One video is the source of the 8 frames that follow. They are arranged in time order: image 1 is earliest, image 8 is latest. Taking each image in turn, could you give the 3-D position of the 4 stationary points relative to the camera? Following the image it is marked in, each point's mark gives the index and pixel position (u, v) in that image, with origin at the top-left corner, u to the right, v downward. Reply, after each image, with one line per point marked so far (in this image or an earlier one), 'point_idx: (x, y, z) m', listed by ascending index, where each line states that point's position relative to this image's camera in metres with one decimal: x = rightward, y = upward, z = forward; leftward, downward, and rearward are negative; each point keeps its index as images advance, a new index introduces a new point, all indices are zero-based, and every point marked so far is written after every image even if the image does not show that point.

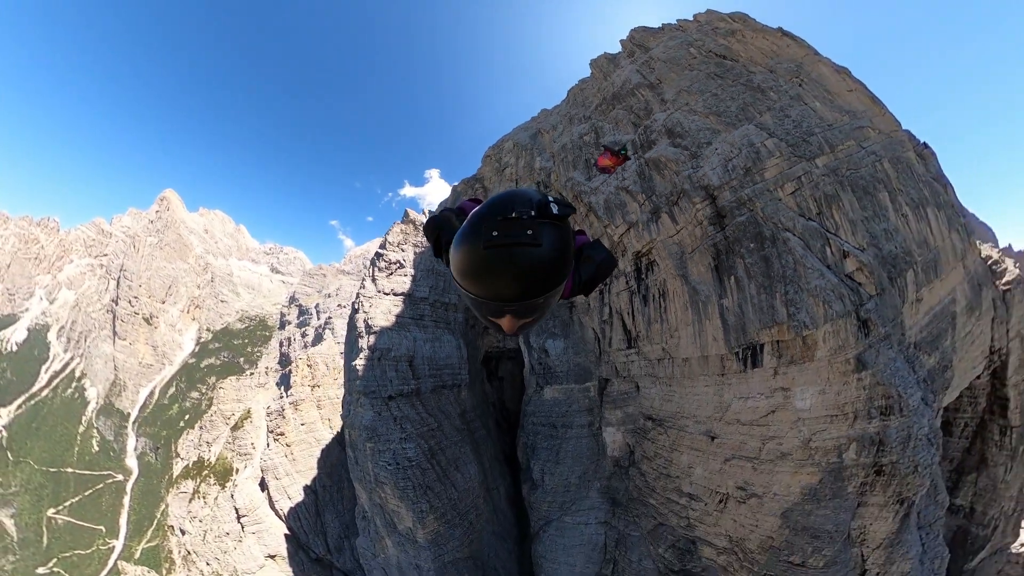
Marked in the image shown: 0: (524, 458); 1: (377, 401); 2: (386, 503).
0: (+0.9, -13.1, +15.7) m
1: (-8.8, -7.0, +13.9) m
2: (-8.5, -14.3, +13.7) m
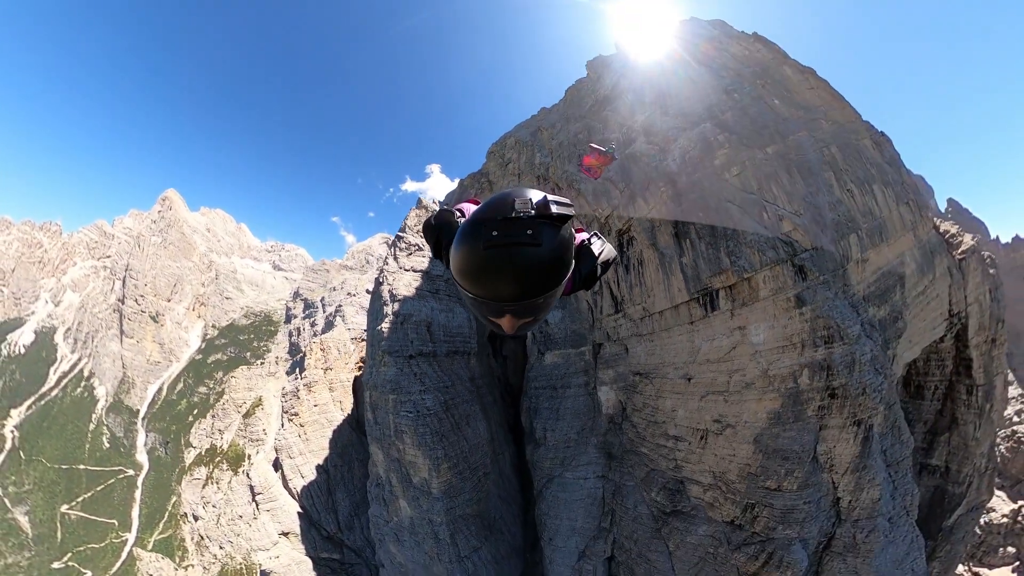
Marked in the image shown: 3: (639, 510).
0: (+1.3, -11.2, +16.8) m
1: (-8.3, -5.1, +15.1) m
2: (-8.0, -12.3, +14.9) m
3: (+8.2, -14.3, +13.4) m
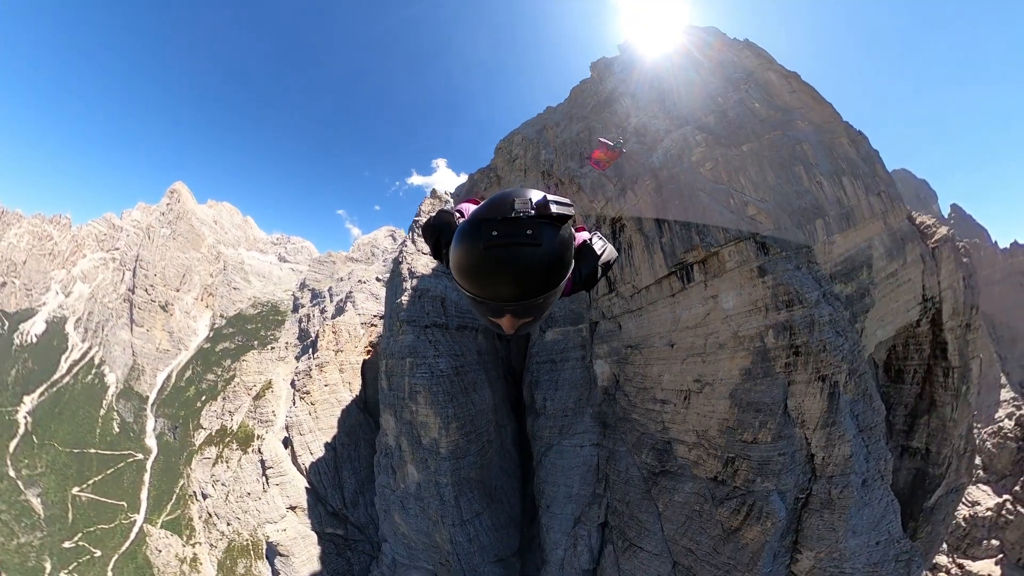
0: (+1.6, -9.6, +17.9) m
1: (-7.9, -3.2, +16.3) m
2: (-7.8, -10.5, +16.1) m
3: (+8.3, -12.9, +14.4) m
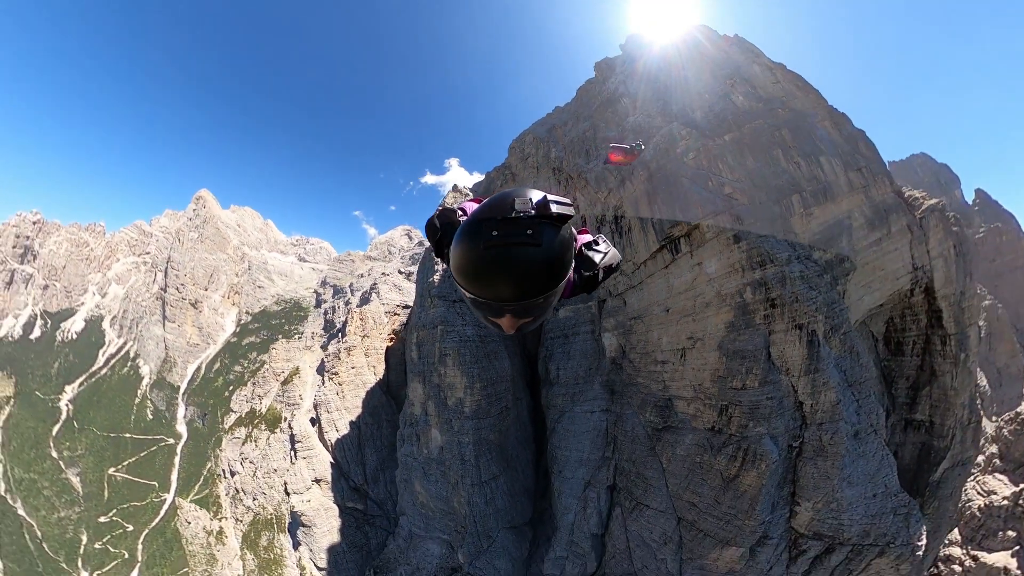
0: (+3.1, -7.9, +19.7) m
1: (-6.3, -1.3, +18.5) m
2: (-6.3, -8.6, +18.3) m
3: (+9.6, -11.2, +15.8) m
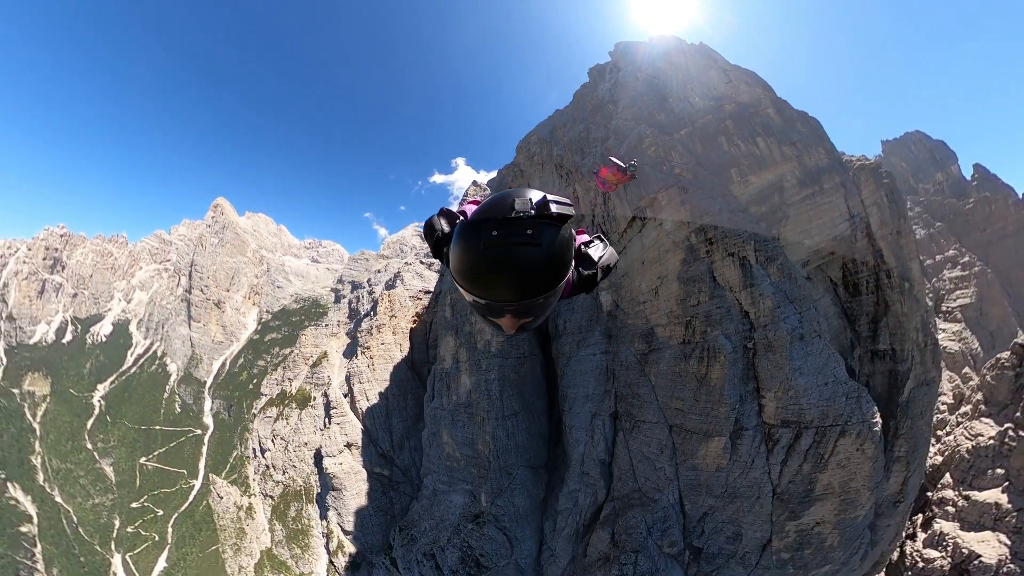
0: (+5.4, -3.8, +22.9) m
1: (-4.0, +2.8, +22.2) m
2: (-4.1, -4.4, +21.8) m
3: (+11.7, -7.1, +18.8) m
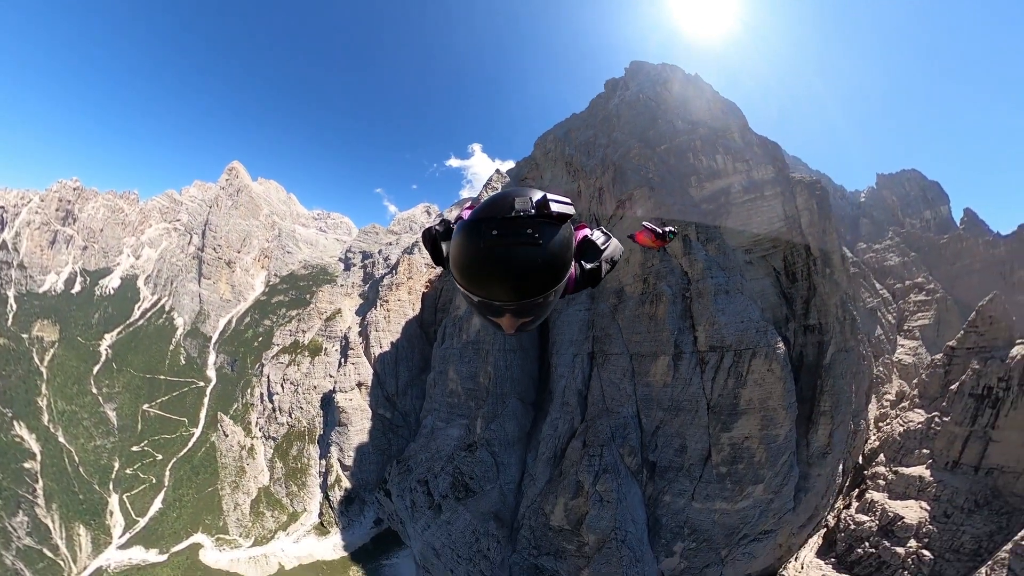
0: (+7.2, +1.8, +26.6) m
1: (-1.4, +9.5, +26.0) m
2: (-2.4, +2.3, +25.7) m
3: (+13.0, -2.3, +22.5) m
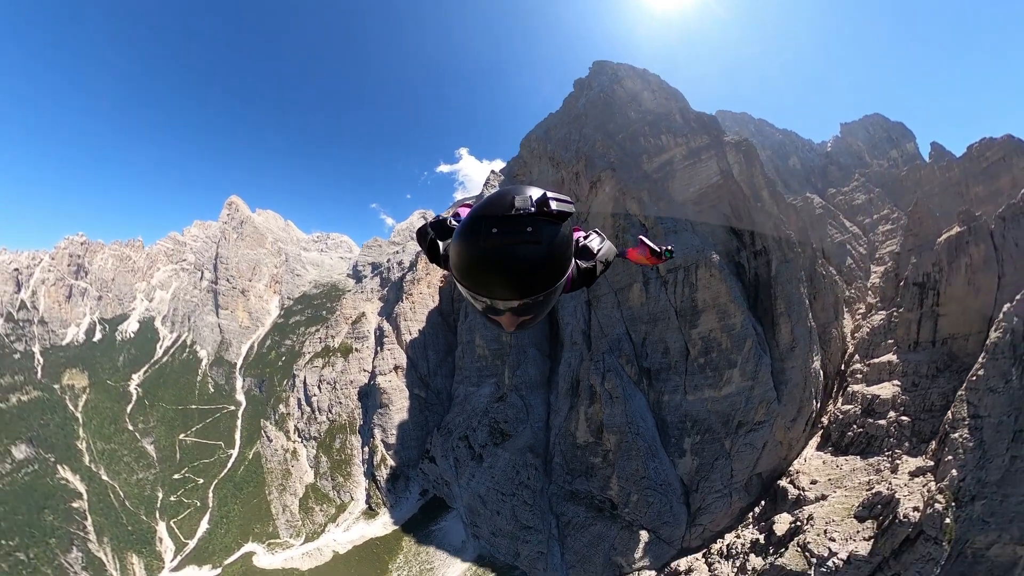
0: (+9.2, +8.4, +31.7) m
1: (-0.2, +15.2, +31.2) m
2: (-0.4, +7.9, +31.0) m
3: (+15.3, +4.9, +27.4) m
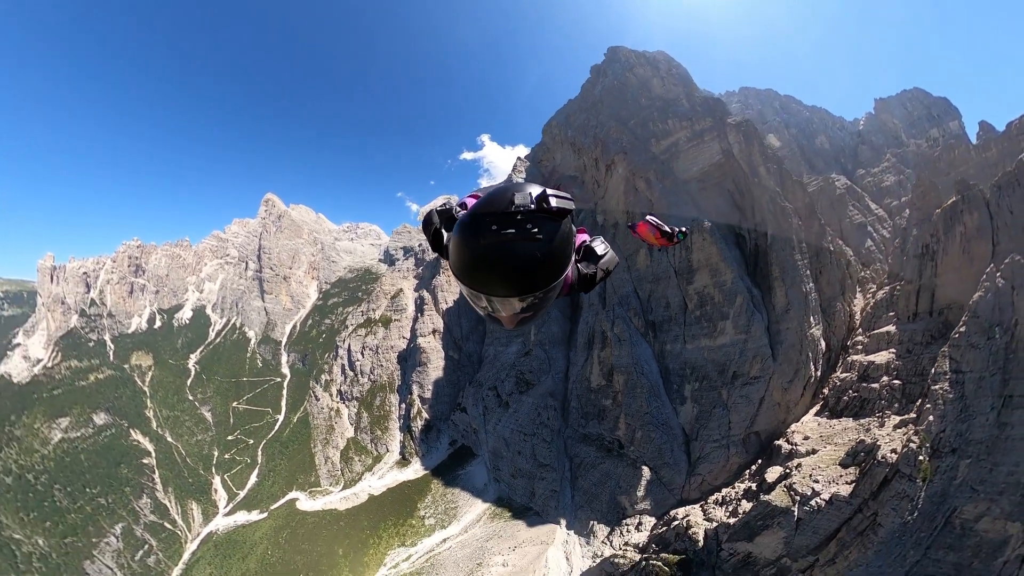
0: (+15.4, +14.1, +37.4) m
1: (+6.4, +21.2, +37.6) m
2: (+5.8, +14.0, +37.6) m
3: (+21.0, +10.2, +32.8) m
